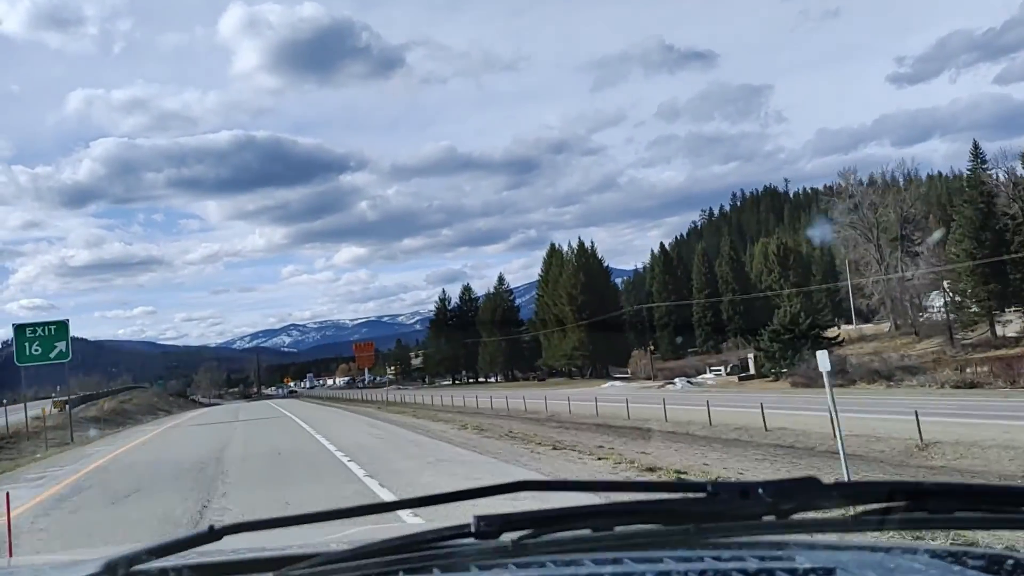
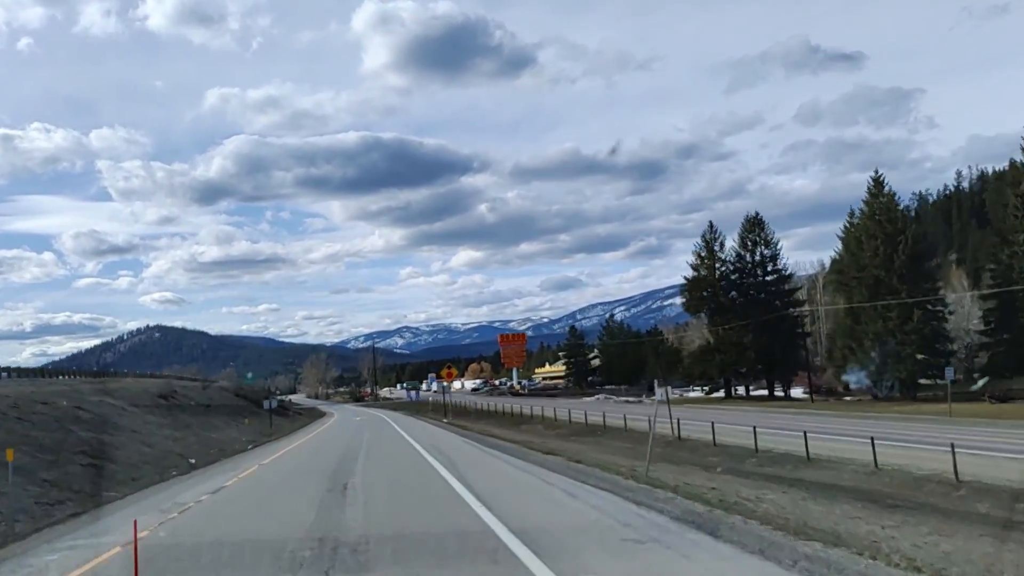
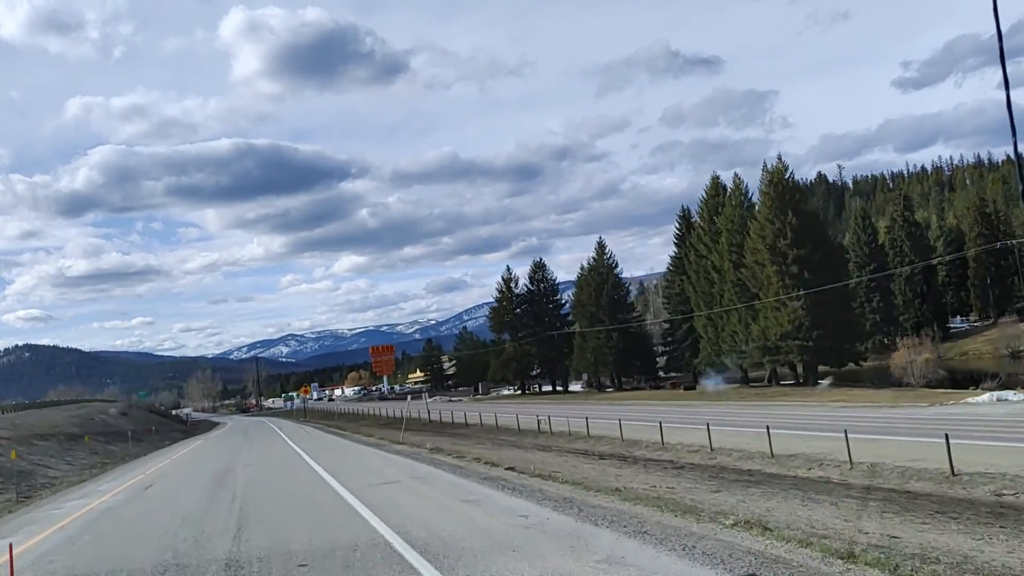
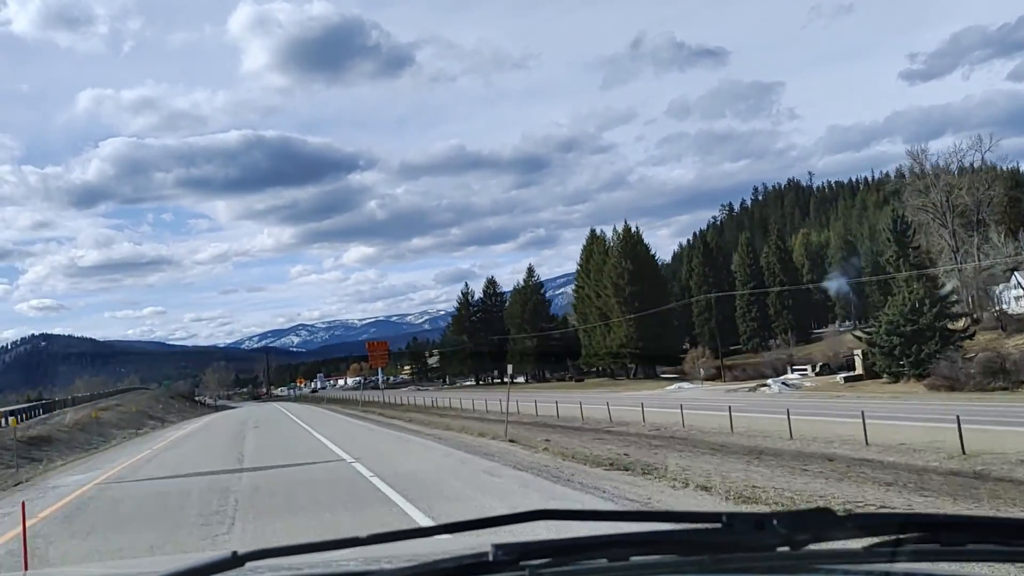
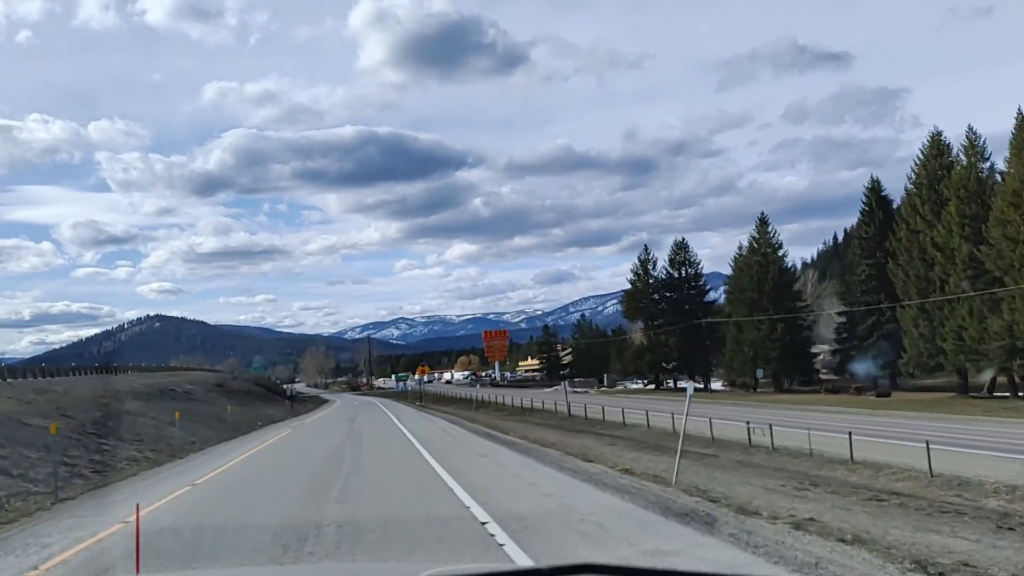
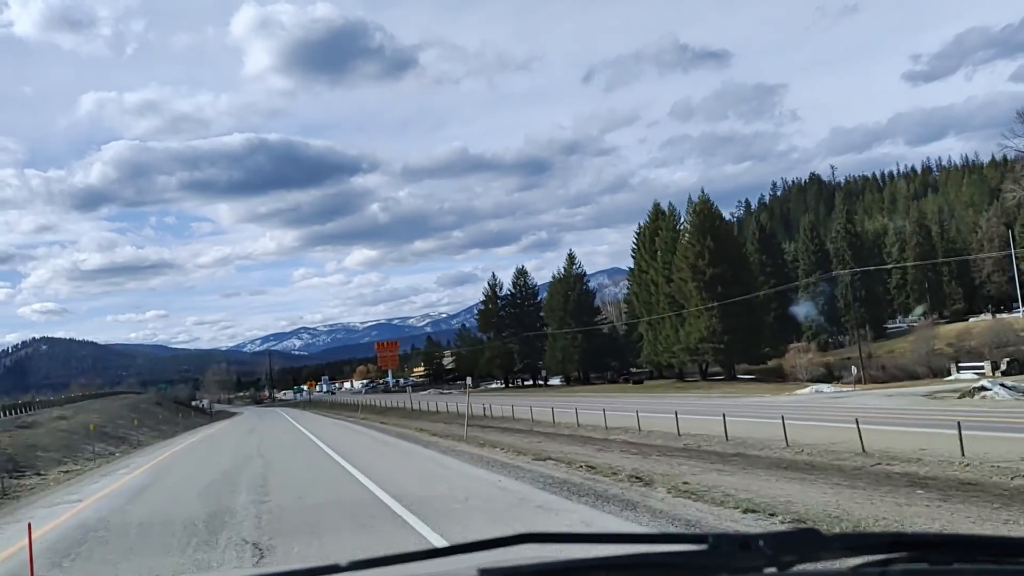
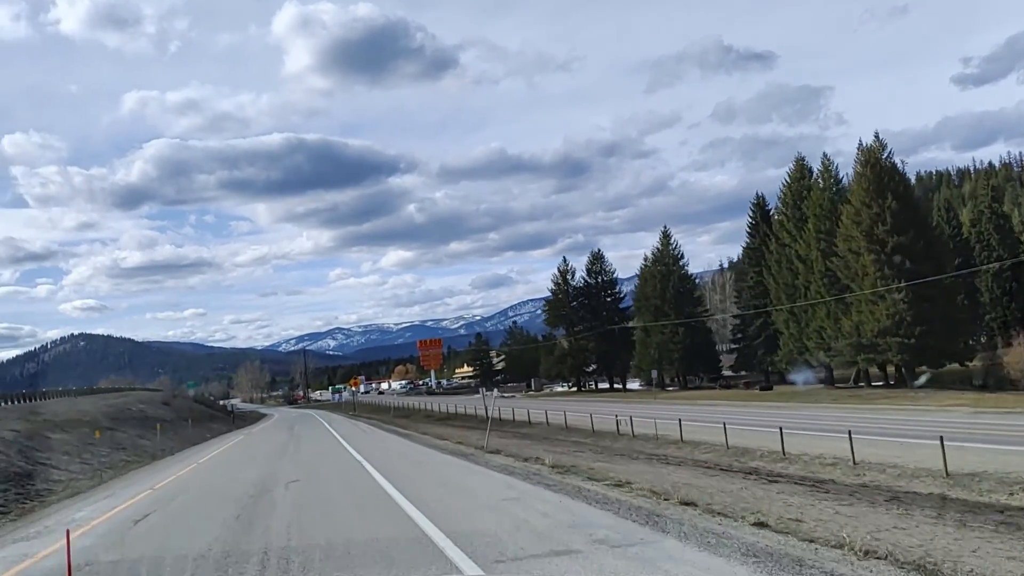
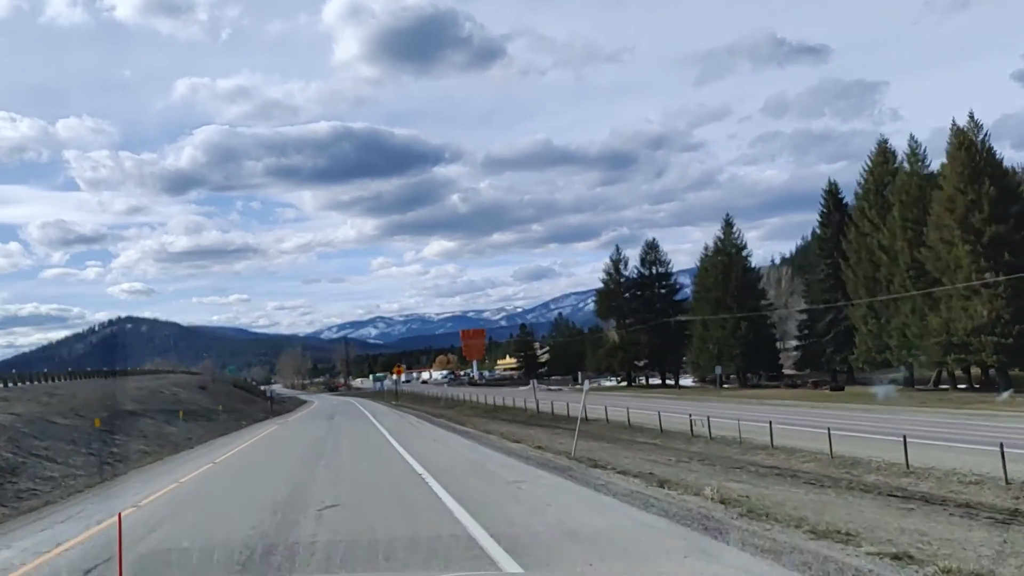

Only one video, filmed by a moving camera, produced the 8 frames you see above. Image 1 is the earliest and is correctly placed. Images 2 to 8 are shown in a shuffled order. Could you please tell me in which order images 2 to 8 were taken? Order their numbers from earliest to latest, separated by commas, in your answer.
4, 6, 3, 7, 8, 5, 2
